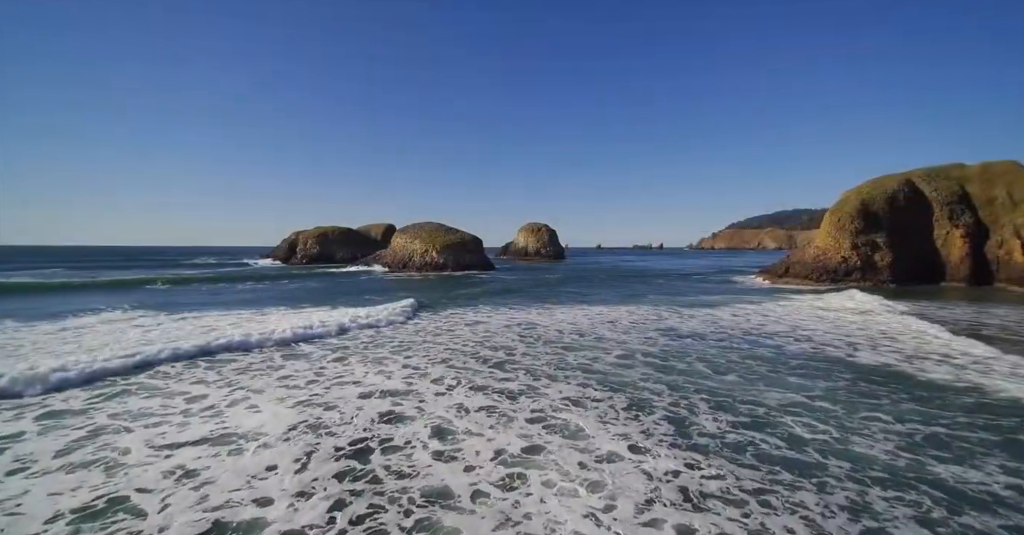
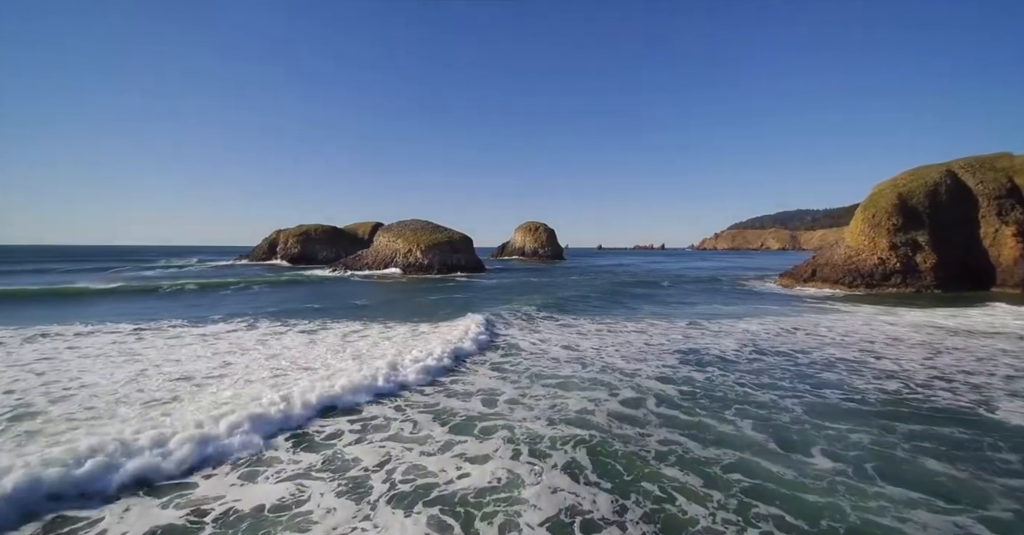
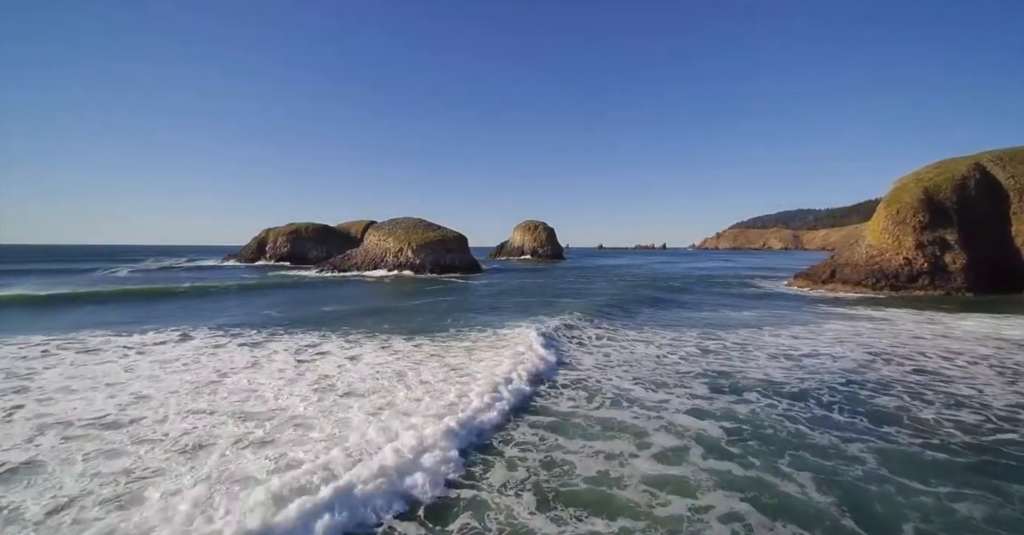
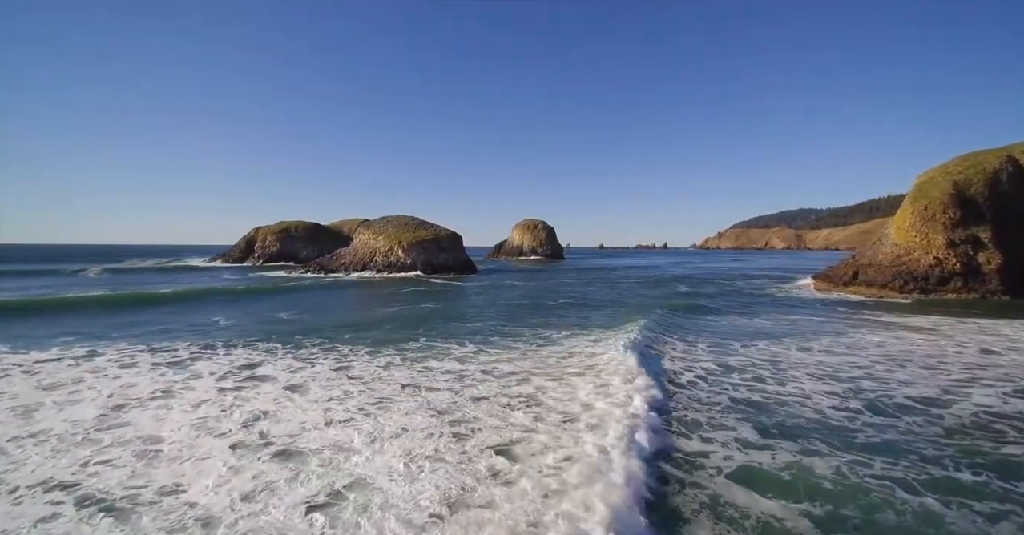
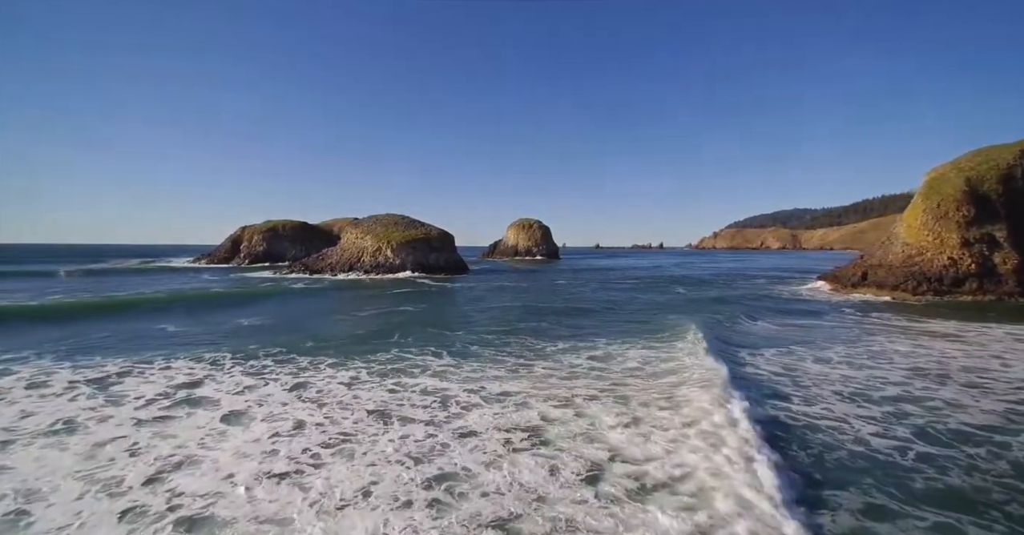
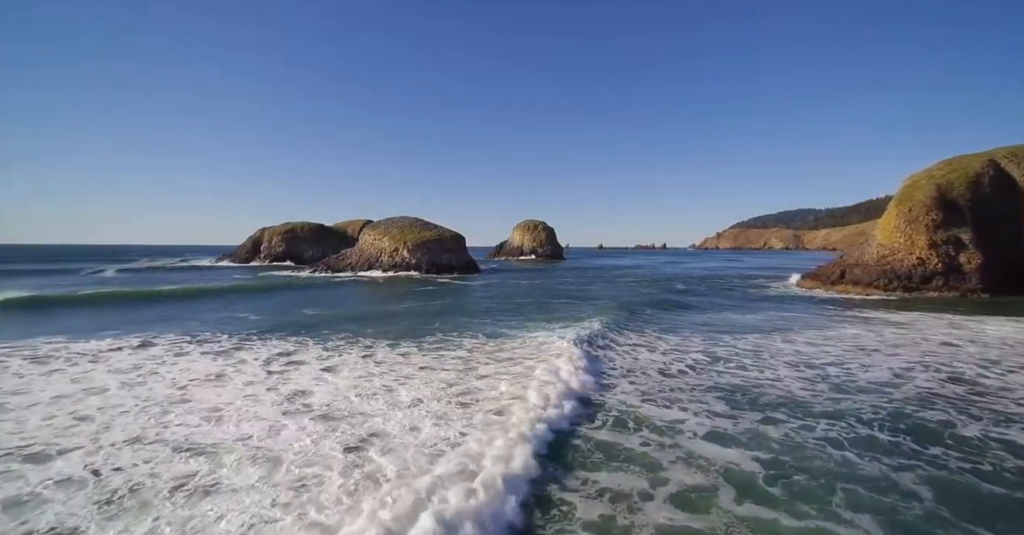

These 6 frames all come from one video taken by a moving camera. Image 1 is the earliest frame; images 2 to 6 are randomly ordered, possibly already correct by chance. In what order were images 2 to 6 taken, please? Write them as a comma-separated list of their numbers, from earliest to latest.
2, 3, 6, 4, 5
